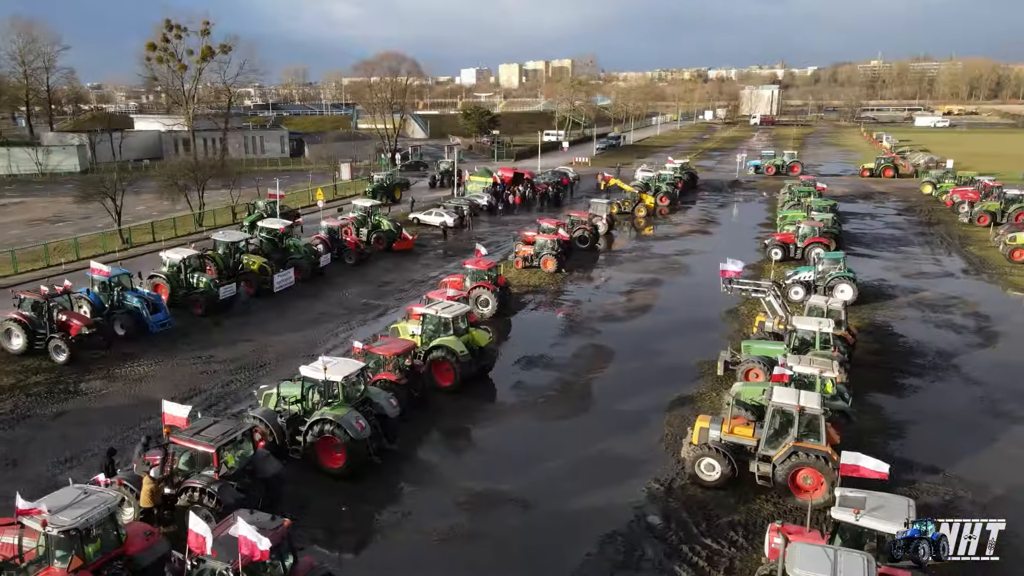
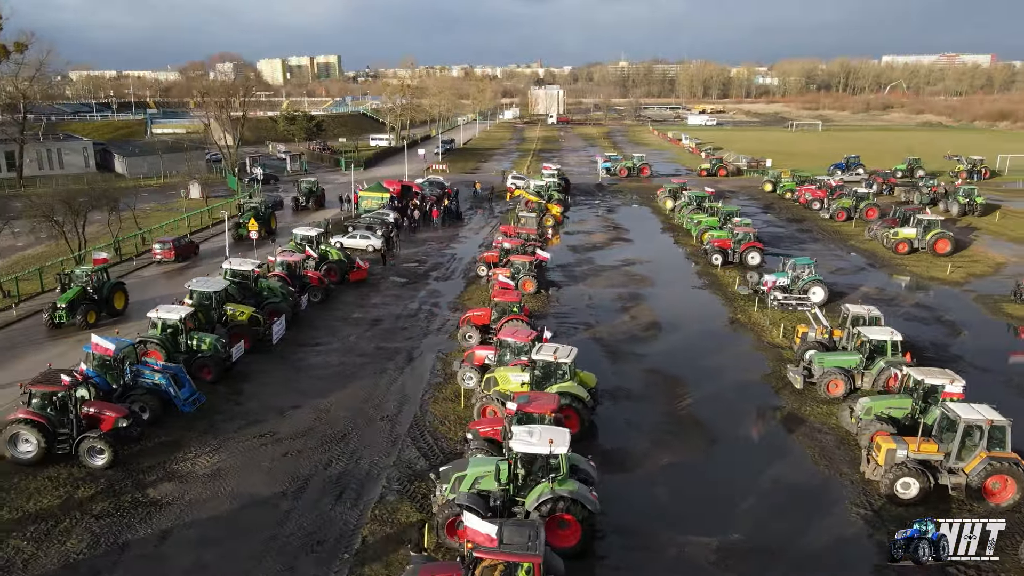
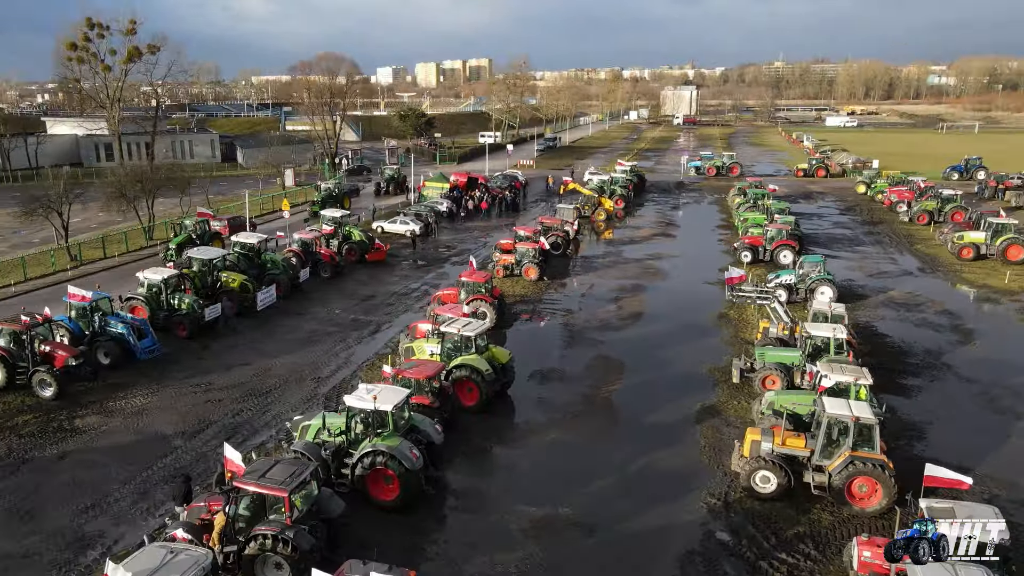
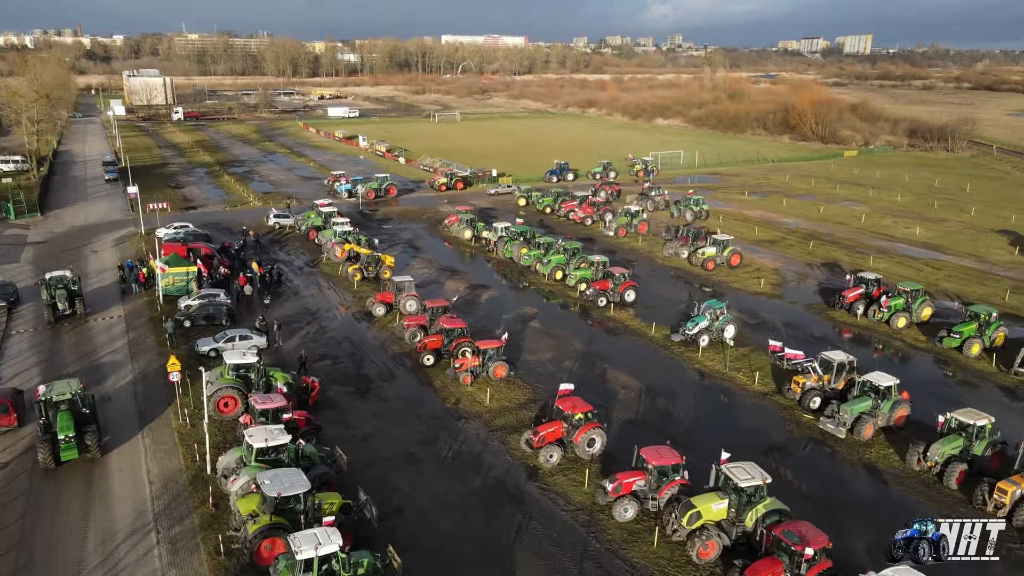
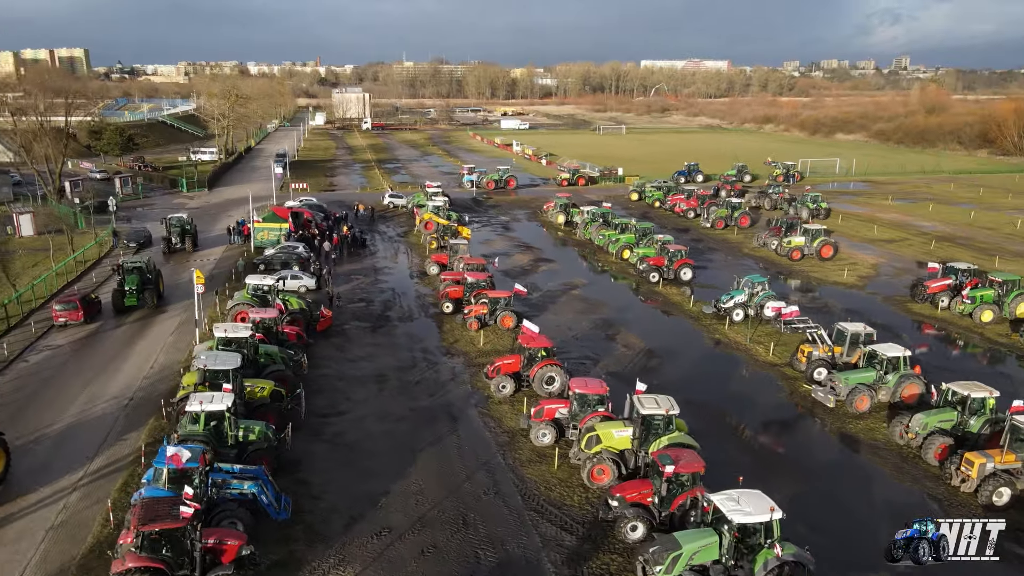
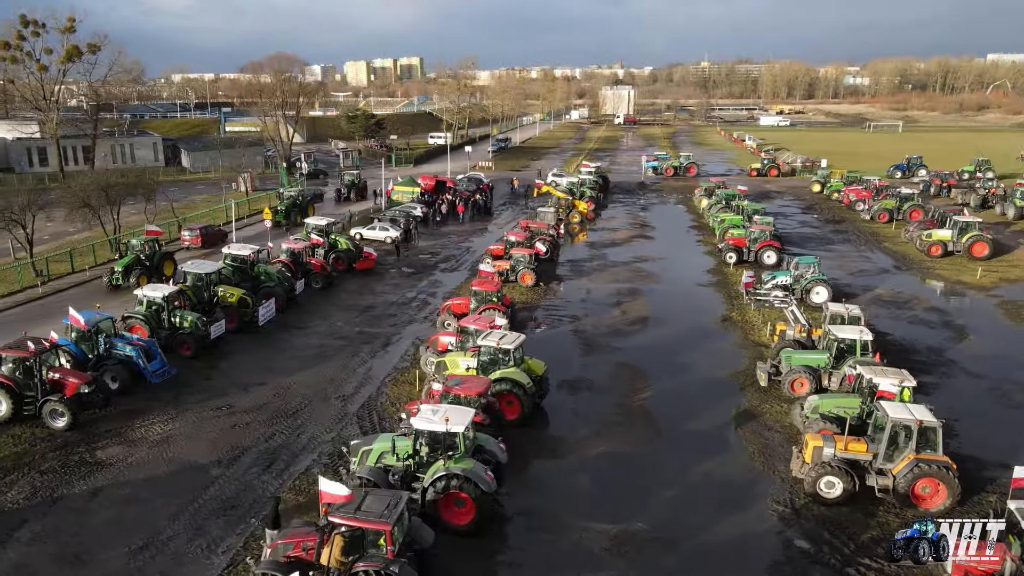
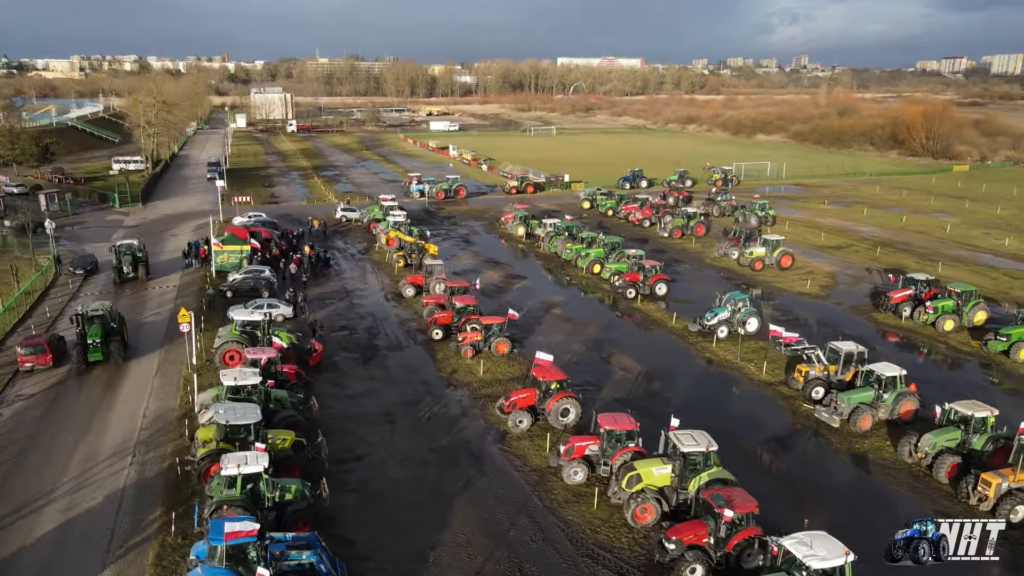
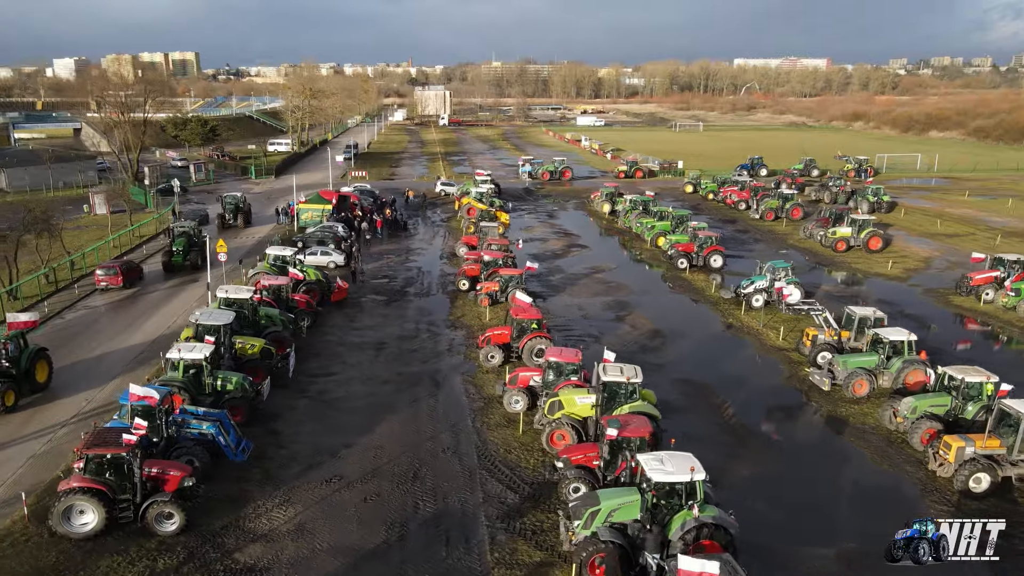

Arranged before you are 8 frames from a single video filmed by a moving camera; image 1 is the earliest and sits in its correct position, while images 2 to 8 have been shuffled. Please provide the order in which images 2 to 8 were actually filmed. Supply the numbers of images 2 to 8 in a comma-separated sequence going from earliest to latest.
3, 6, 2, 8, 5, 7, 4
